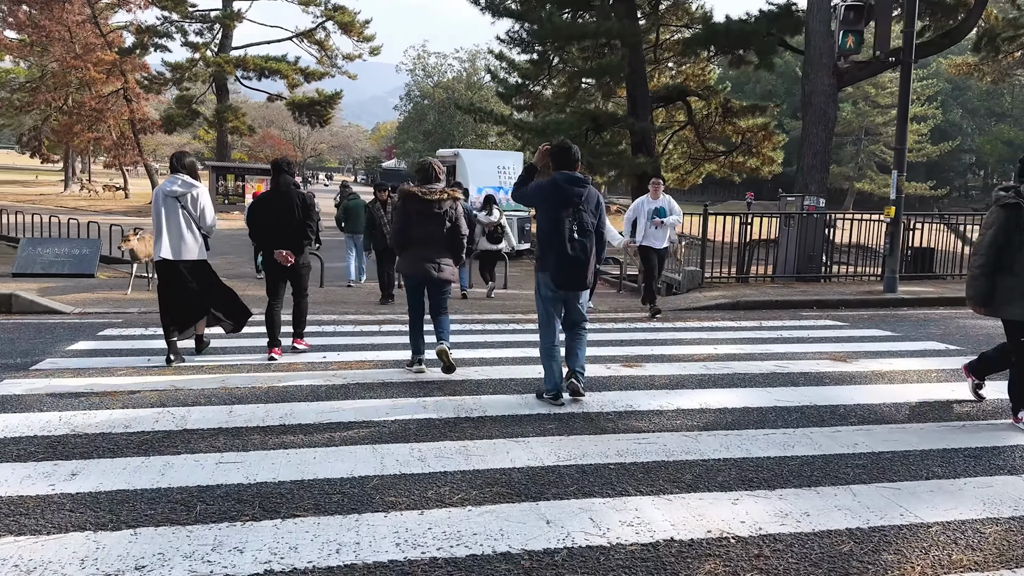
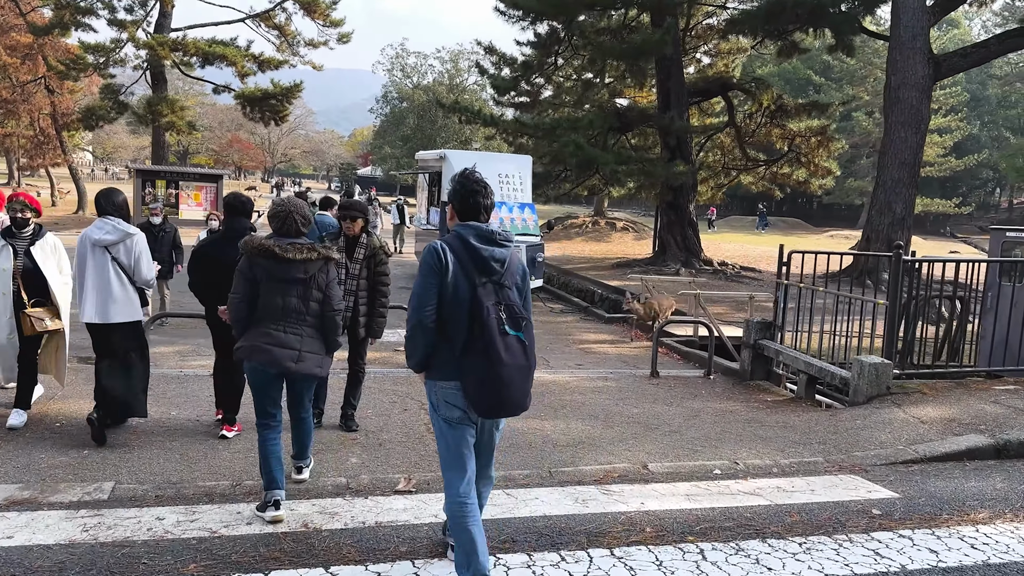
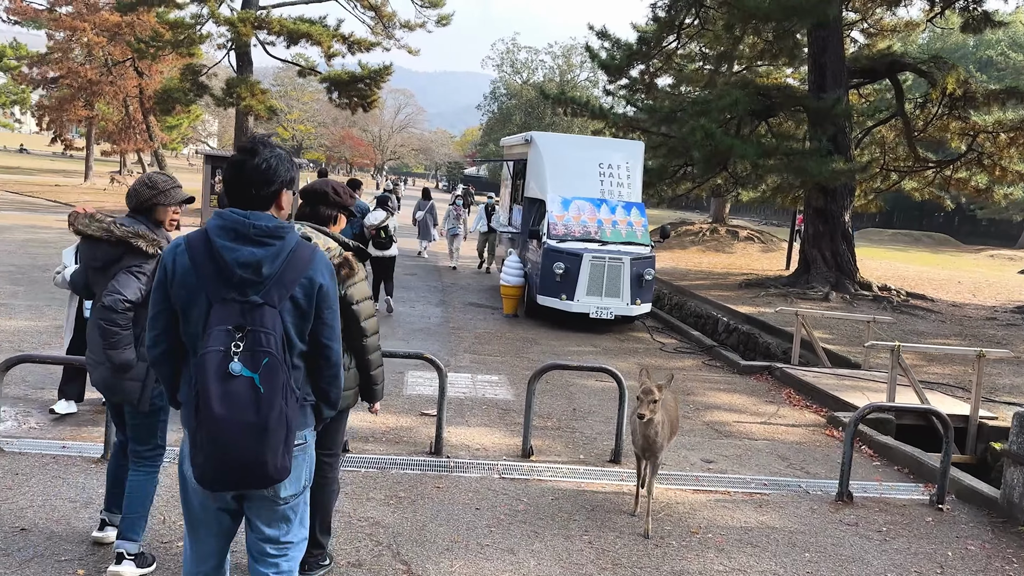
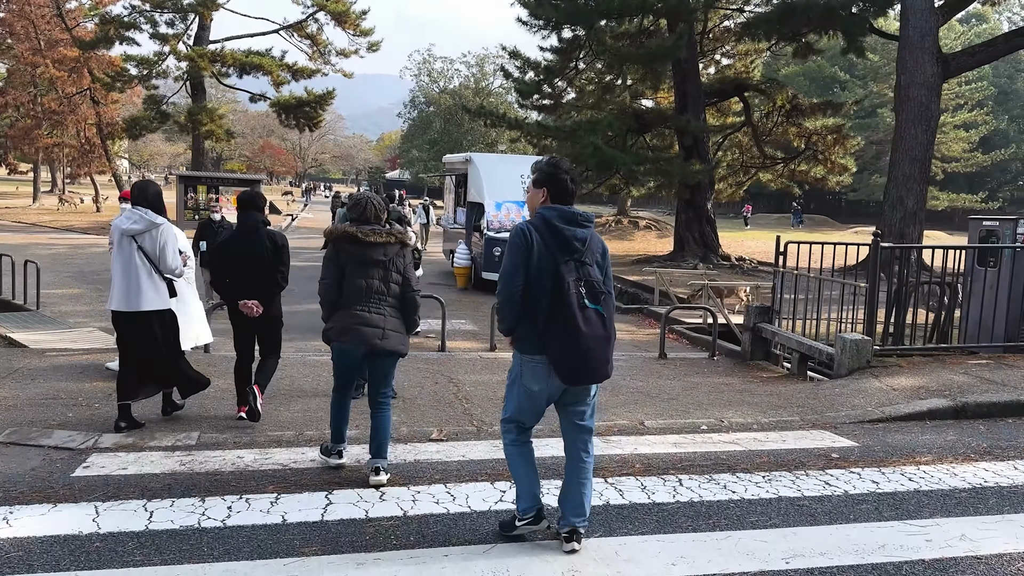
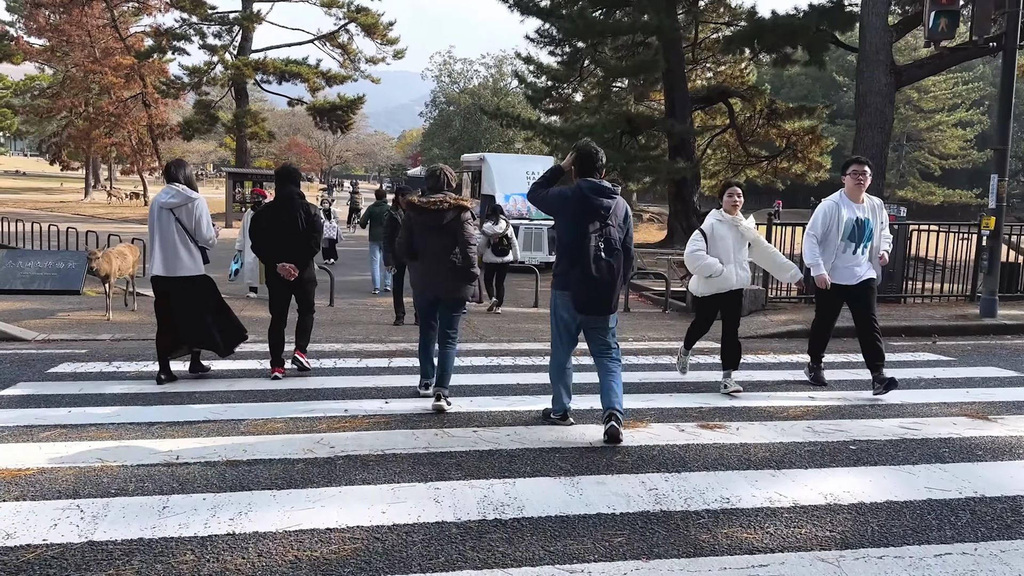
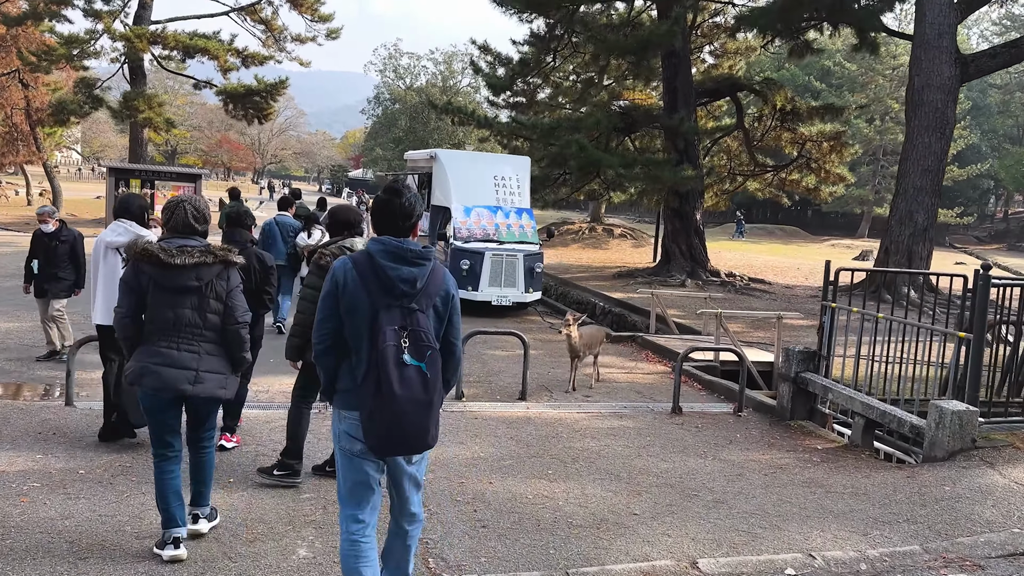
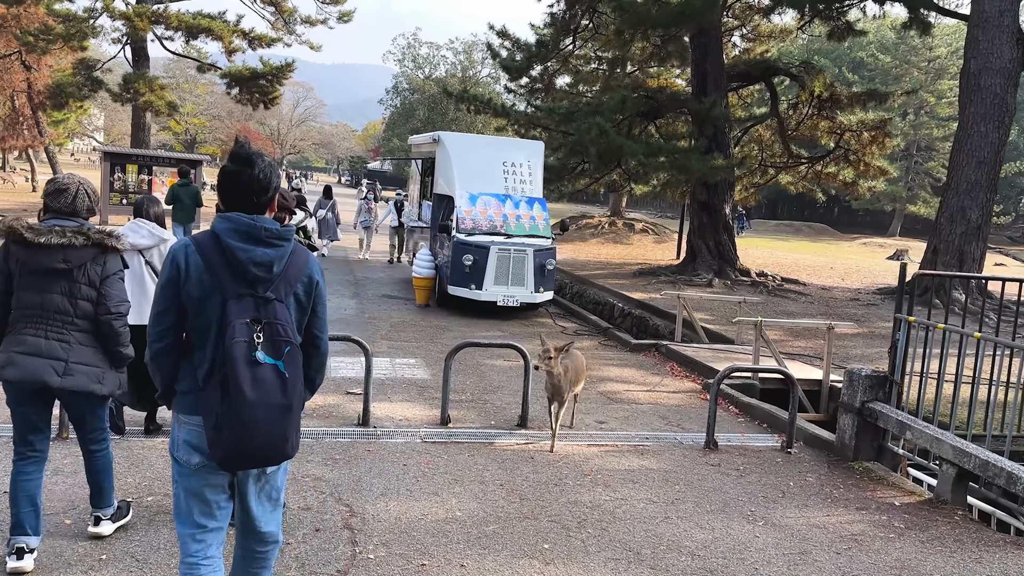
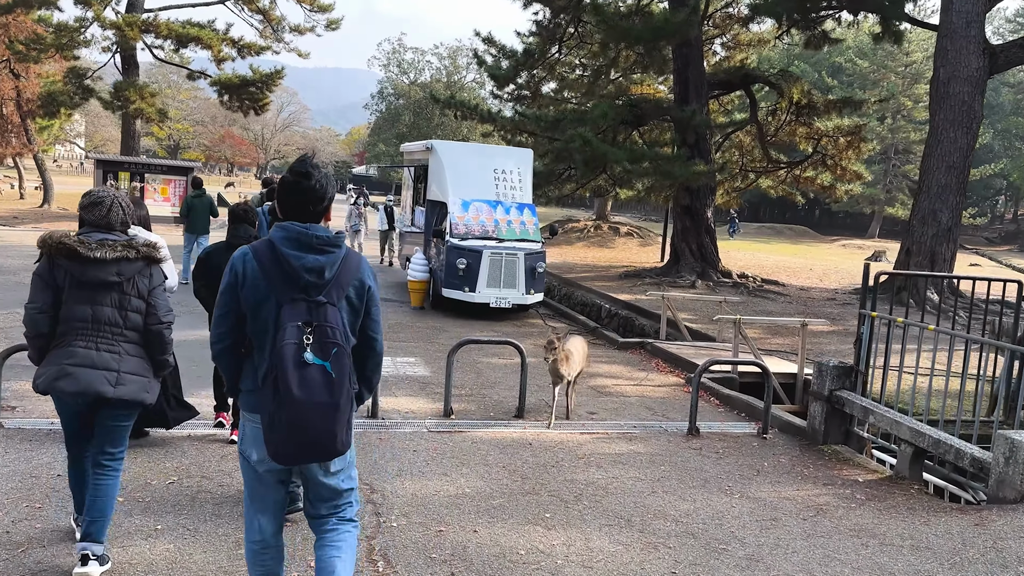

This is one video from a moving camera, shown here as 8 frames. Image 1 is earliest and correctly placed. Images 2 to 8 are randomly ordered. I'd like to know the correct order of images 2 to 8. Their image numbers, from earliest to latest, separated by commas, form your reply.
5, 4, 2, 6, 8, 7, 3
